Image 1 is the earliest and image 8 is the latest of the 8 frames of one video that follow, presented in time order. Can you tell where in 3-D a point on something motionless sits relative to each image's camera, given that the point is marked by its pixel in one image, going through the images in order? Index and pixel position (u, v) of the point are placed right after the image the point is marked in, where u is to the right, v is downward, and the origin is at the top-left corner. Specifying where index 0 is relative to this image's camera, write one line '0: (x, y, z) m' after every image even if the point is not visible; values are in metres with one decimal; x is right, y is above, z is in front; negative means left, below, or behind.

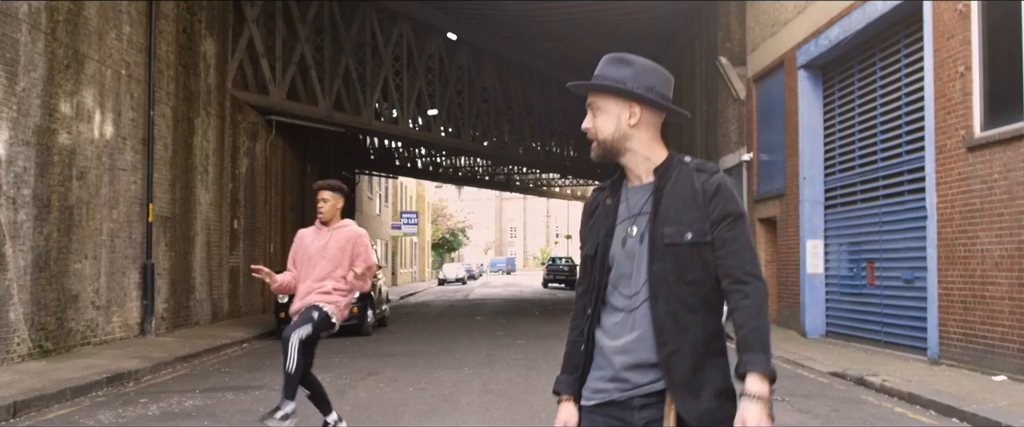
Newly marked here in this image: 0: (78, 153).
0: (-4.0, +0.6, +11.3) m
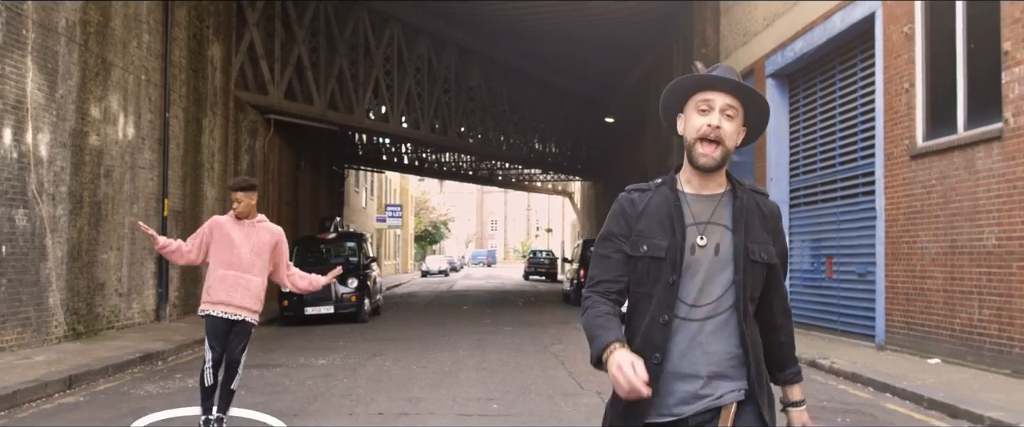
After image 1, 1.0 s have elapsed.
0: (-4.1, +0.6, +12.4) m
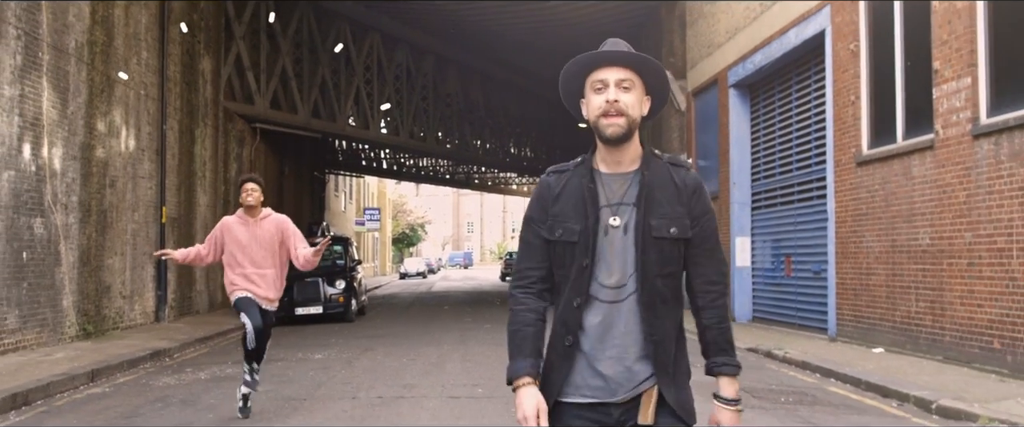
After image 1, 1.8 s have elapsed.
0: (-4.4, +0.5, +13.2) m
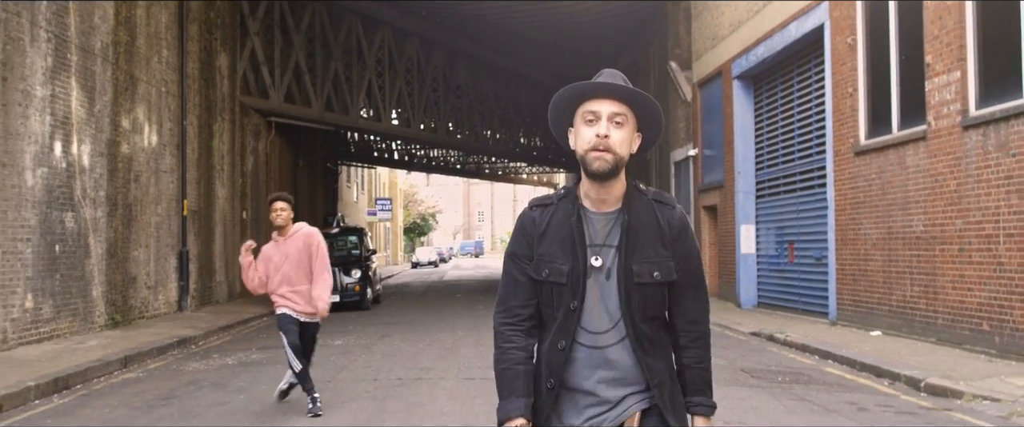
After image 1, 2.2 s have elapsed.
0: (-4.3, +0.6, +13.7) m
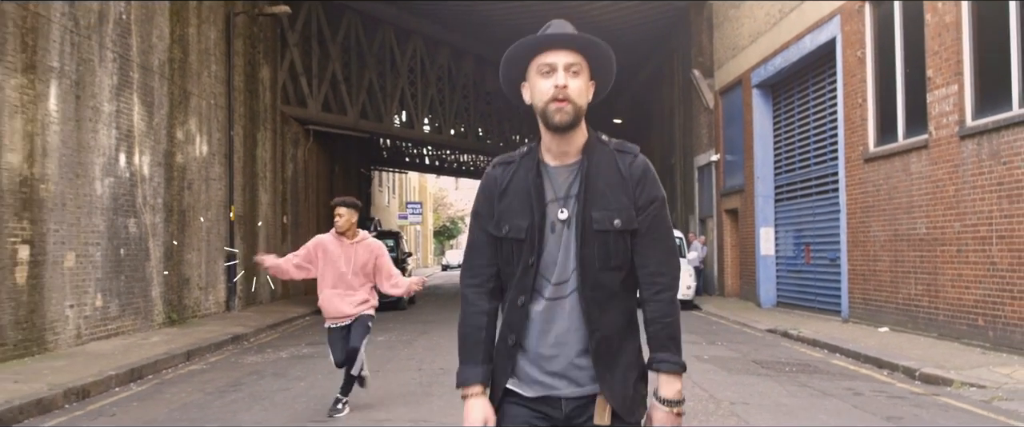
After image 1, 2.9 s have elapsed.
0: (-3.9, +0.5, +14.6) m
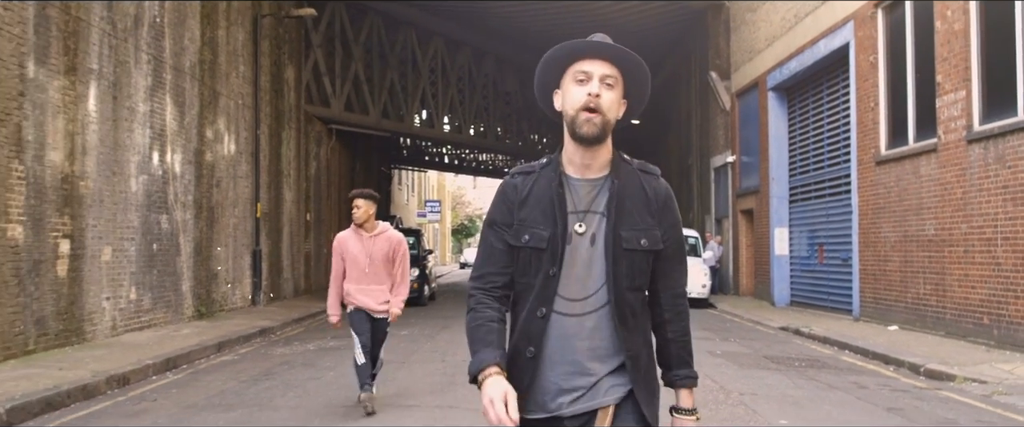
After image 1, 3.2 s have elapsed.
0: (-3.7, +0.6, +15.1) m
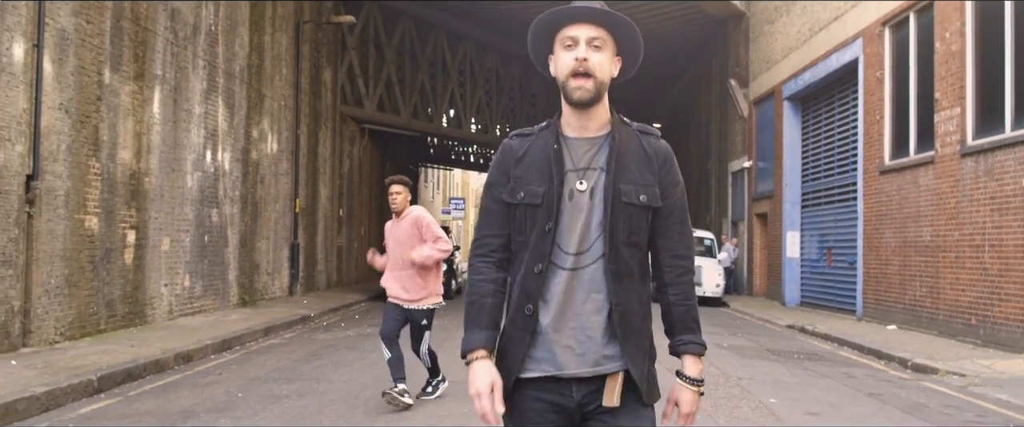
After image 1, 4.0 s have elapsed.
0: (-3.3, +0.7, +16.1) m
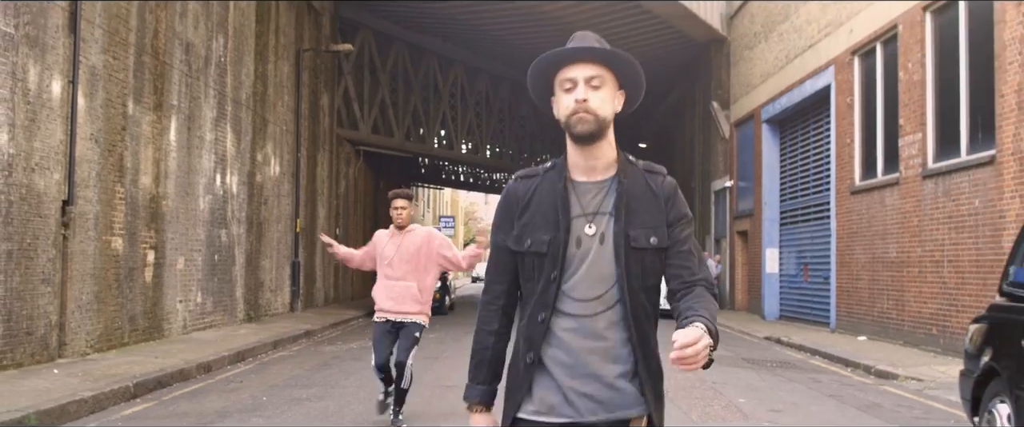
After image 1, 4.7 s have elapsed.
0: (-3.4, +0.4, +16.9) m
